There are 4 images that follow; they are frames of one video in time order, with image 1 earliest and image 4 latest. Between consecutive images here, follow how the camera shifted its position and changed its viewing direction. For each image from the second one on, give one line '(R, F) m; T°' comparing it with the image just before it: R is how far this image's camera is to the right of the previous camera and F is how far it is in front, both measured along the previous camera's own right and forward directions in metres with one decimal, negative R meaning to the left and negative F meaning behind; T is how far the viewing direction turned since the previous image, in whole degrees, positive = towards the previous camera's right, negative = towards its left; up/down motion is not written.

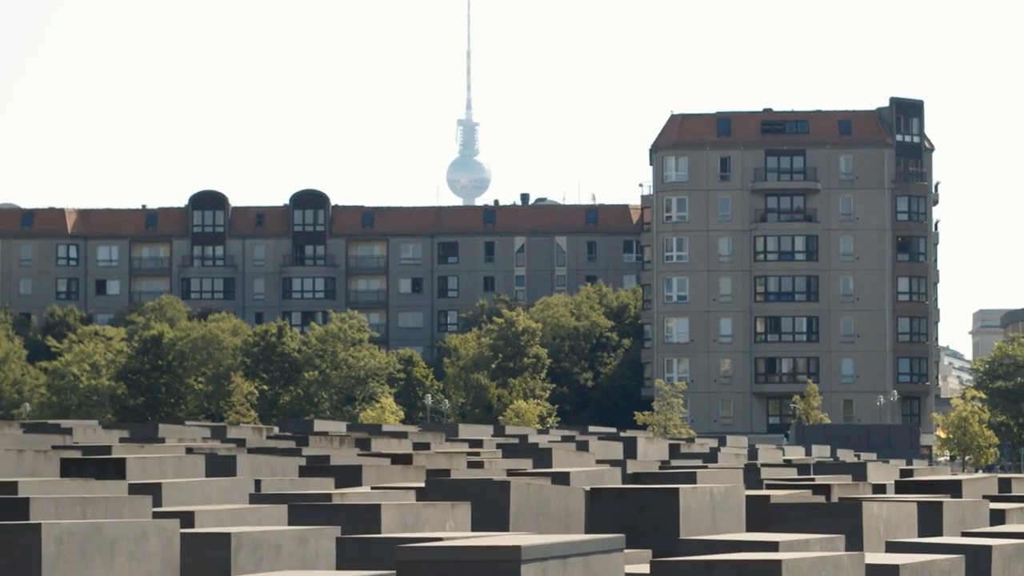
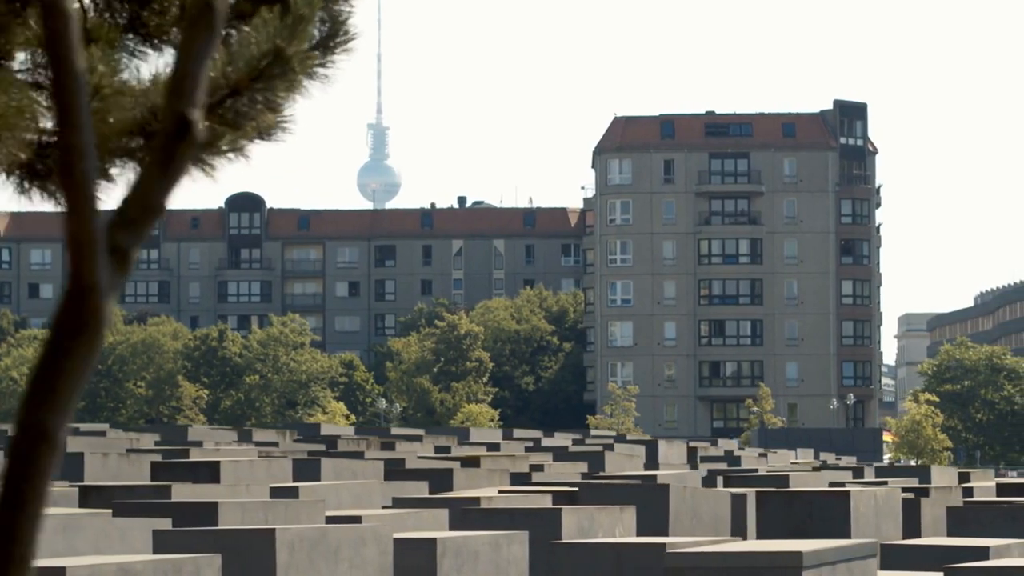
(-2.8, +1.0) m; +2°
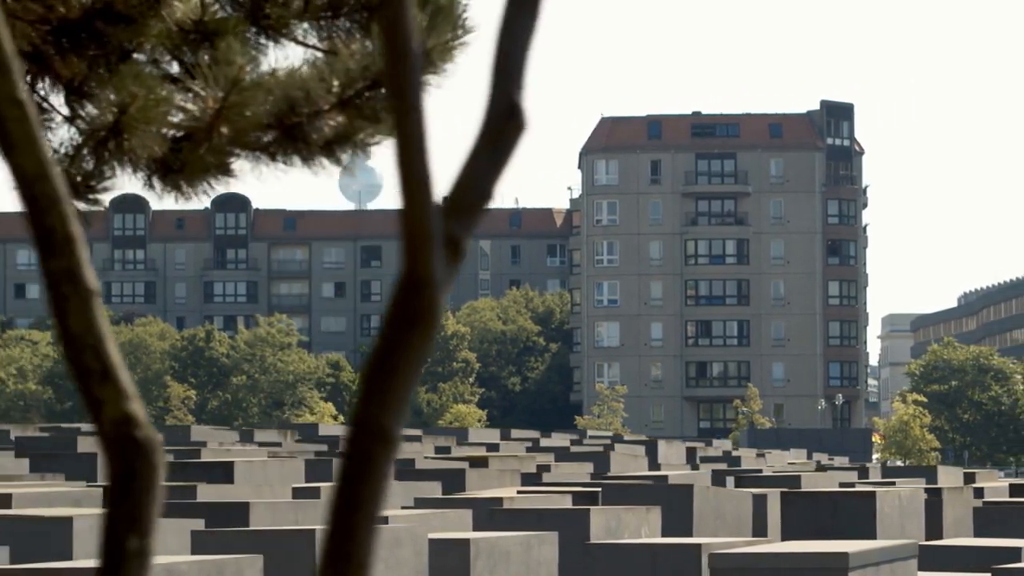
(-0.5, +0.1) m; +1°
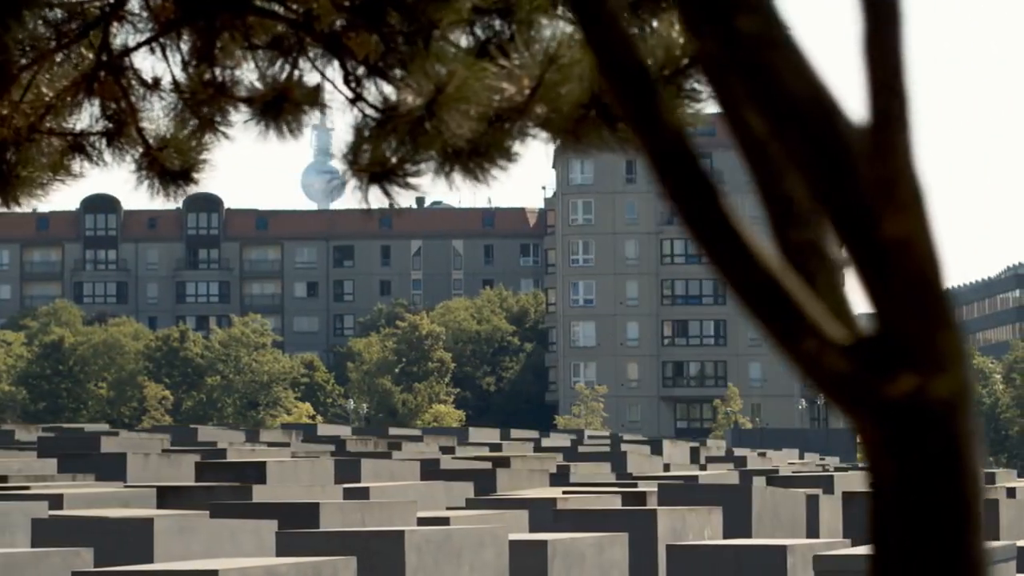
(-1.0, +0.4) m; +1°
